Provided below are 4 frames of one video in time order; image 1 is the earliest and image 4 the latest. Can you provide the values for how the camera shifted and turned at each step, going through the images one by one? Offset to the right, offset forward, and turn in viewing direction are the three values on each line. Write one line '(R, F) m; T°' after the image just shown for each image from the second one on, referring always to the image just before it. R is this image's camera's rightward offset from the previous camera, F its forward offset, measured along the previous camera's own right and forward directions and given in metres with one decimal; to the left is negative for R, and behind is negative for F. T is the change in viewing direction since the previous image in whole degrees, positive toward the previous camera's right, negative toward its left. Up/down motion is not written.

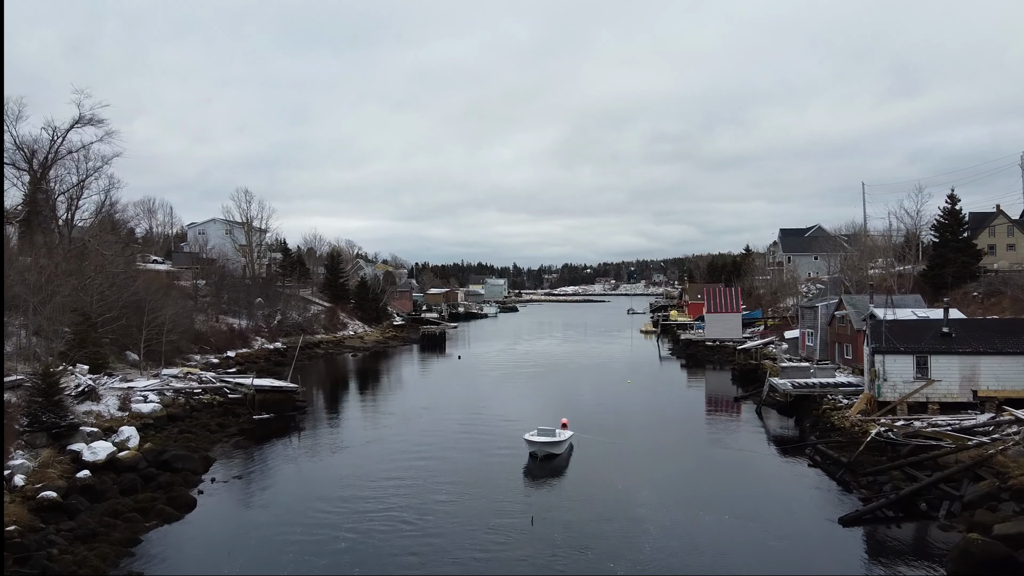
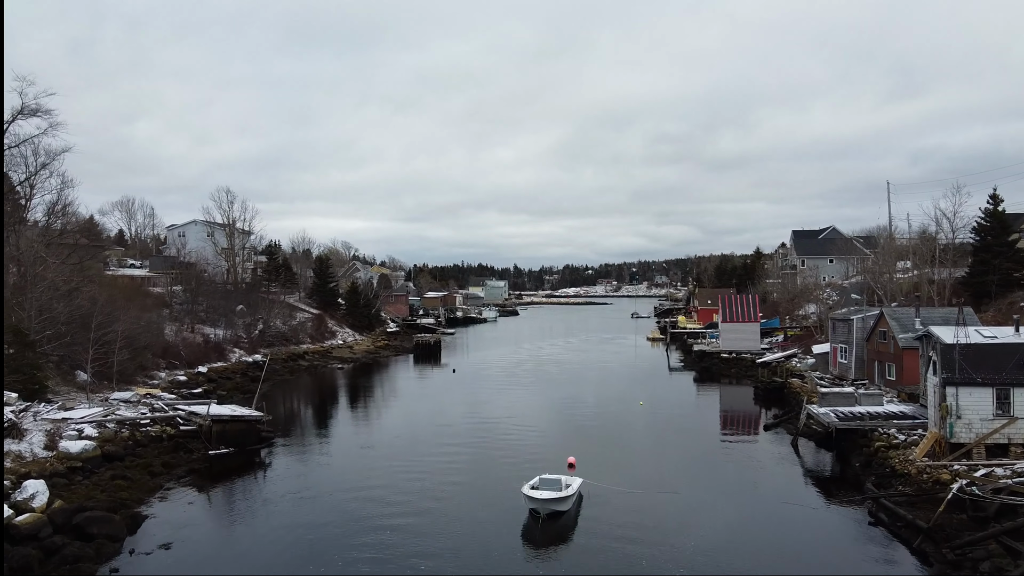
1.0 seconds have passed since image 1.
(+0.1, +3.1) m; 0°
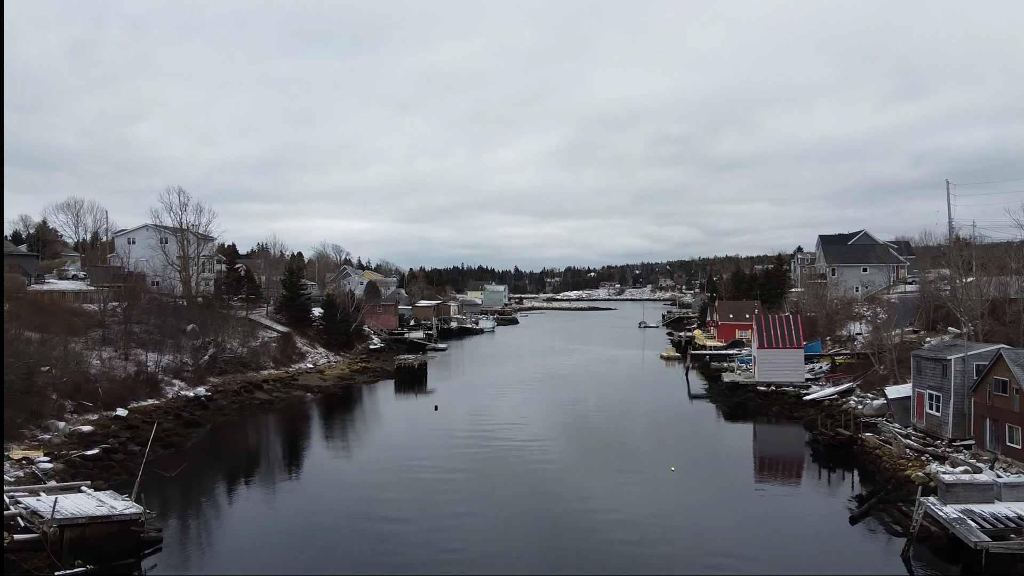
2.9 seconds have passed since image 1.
(+0.3, +6.1) m; 0°
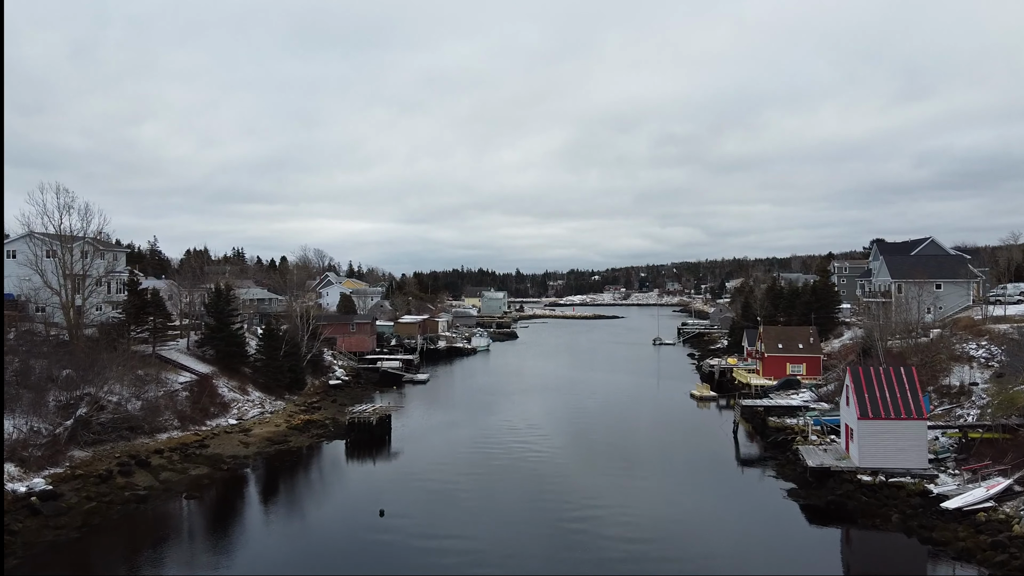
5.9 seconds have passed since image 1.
(+0.6, +9.8) m; 0°
